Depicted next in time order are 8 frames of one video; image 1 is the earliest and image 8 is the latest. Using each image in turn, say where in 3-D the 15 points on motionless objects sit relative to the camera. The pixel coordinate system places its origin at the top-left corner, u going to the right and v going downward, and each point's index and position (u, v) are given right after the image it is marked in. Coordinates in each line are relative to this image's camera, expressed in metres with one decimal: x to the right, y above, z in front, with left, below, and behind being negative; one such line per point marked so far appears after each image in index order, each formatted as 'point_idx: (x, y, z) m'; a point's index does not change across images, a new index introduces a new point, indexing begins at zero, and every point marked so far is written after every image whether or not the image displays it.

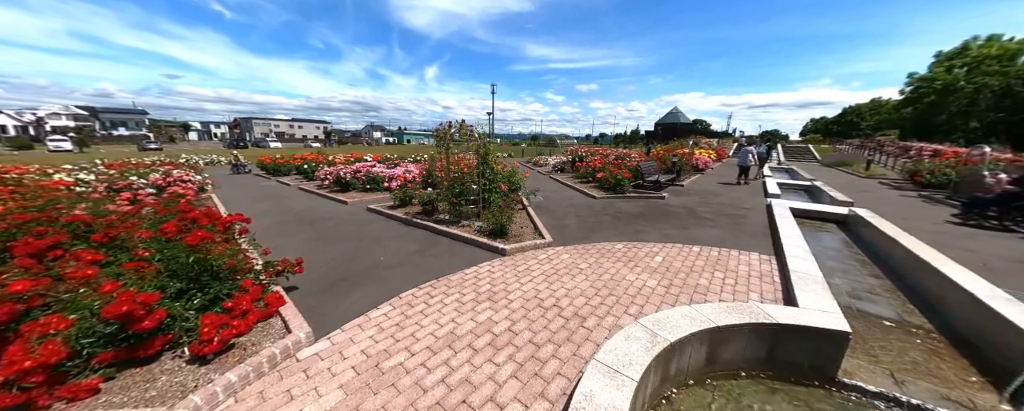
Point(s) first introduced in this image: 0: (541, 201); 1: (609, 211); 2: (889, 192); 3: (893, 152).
0: (+0.9, +0.1, +8.6) m
1: (+2.6, -0.1, +7.5) m
2: (+14.7, +0.5, +10.8) m
3: (+27.4, +3.8, +19.9) m
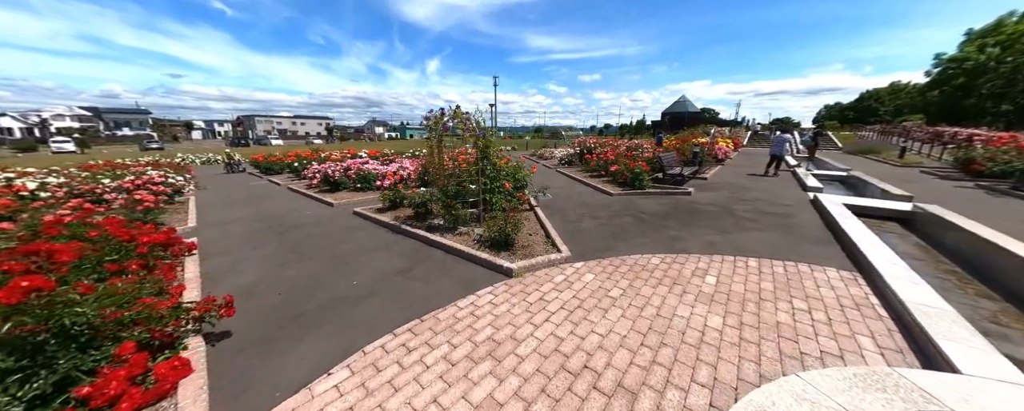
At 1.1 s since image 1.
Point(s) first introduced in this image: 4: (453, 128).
0: (+1.0, +0.2, +7.6) m
1: (+2.8, -0.1, +6.4) m
2: (+14.9, +0.8, +9.6) m
3: (+27.7, +4.5, +18.4) m
4: (-1.1, +1.4, +5.1) m
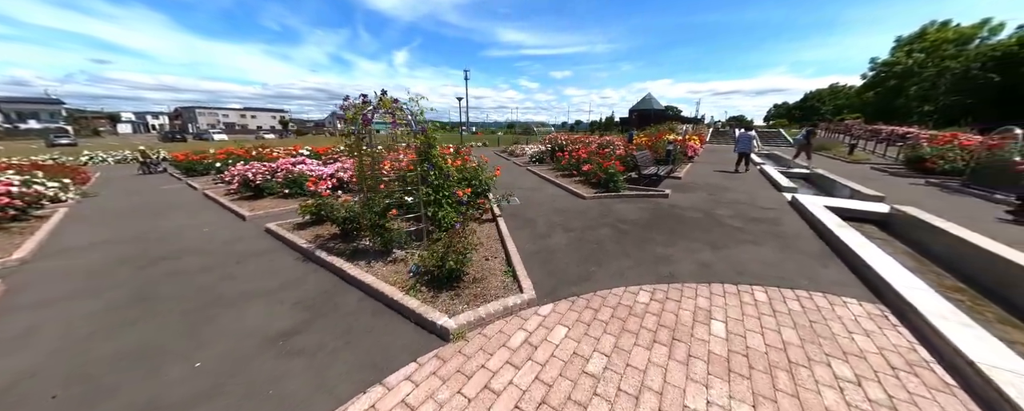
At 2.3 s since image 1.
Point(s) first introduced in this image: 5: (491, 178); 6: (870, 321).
0: (+0.1, 0.0, +6.6) m
1: (+1.9, -0.2, +5.6) m
2: (+13.7, +0.9, +9.9) m
3: (+25.5, +5.0, +19.8) m
4: (-1.8, +1.2, +3.8) m
5: (-0.5, +0.6, +6.4) m
6: (+3.4, -1.1, +2.6) m
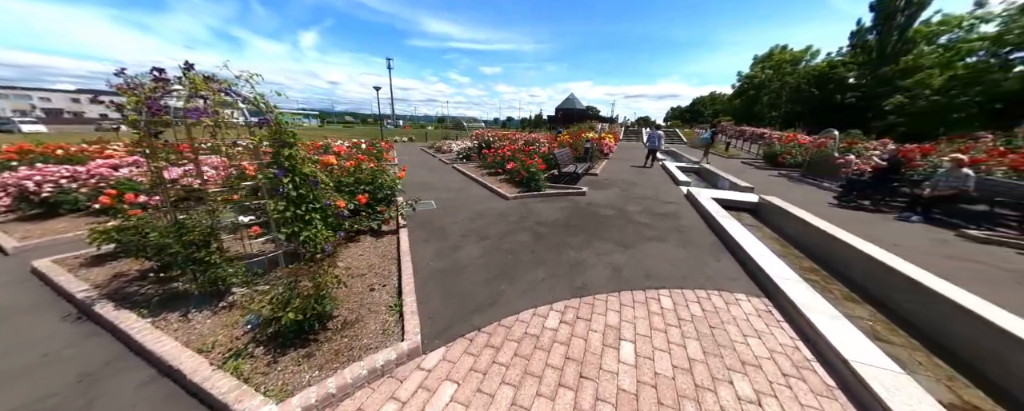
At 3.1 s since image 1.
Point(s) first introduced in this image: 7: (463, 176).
0: (-1.8, -0.1, +5.8) m
1: (+0.3, -0.3, +5.3) m
2: (+10.7, +1.5, +12.0) m
3: (+19.9, +6.2, +24.2) m
4: (-3.1, +0.9, +2.7) m
5: (-2.3, +0.5, +5.5) m
6: (+2.4, -1.1, +2.7) m
7: (-1.9, +1.2, +10.7) m
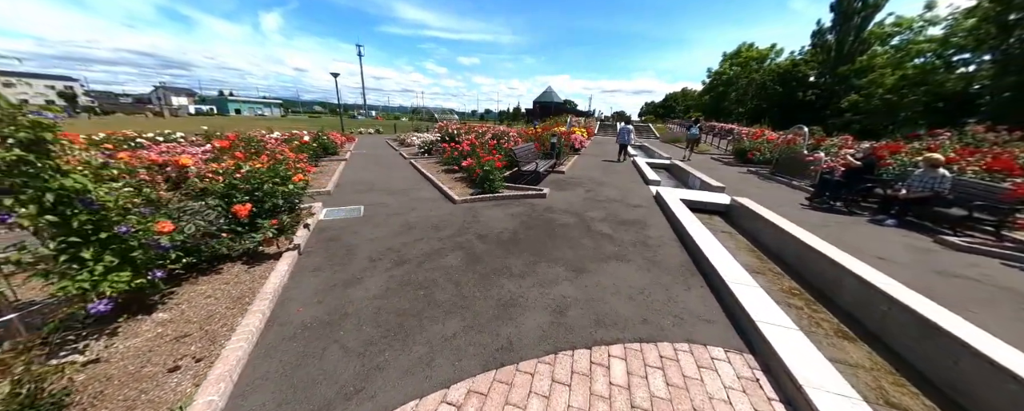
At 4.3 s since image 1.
0: (-2.8, -0.3, +4.7) m
1: (-0.7, -0.4, +4.3) m
2: (+9.2, +1.6, +11.7) m
3: (+17.4, +6.7, +24.4) m
4: (-3.9, +0.7, +1.4) m
5: (-3.3, +0.3, +4.3) m
6: (+1.6, -1.3, +1.9) m
7: (-3.3, +1.1, +9.6) m
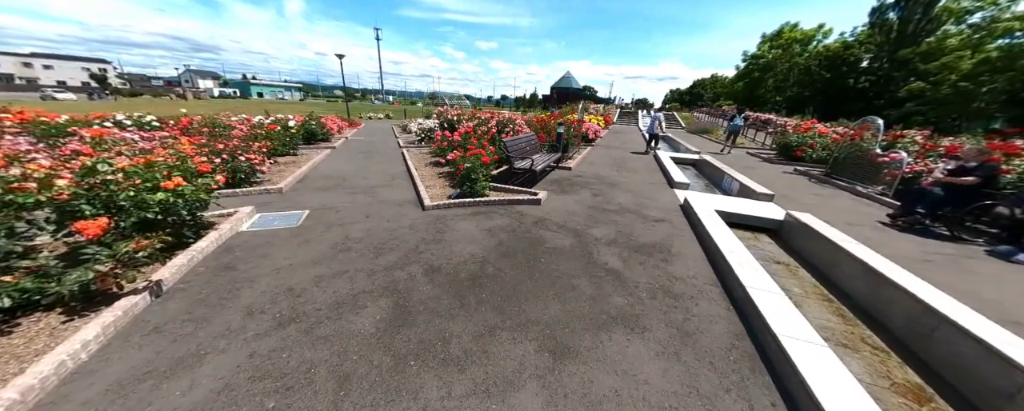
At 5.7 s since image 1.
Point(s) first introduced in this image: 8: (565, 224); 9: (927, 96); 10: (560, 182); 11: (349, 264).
0: (-3.1, -0.4, +3.6) m
1: (-1.1, -0.7, +3.1) m
2: (+9.2, +1.4, +9.9) m
3: (+18.3, +6.8, +21.9) m
4: (-4.4, +0.4, +0.4) m
5: (-3.7, +0.2, +3.2) m
6: (+1.0, -1.7, +0.6) m
7: (-3.4, +1.2, +8.4) m
8: (+0.8, -0.3, +4.2) m
9: (+27.3, +7.2, +18.1) m
10: (+1.1, +0.5, +6.3) m
11: (-1.8, -0.6, +3.1) m
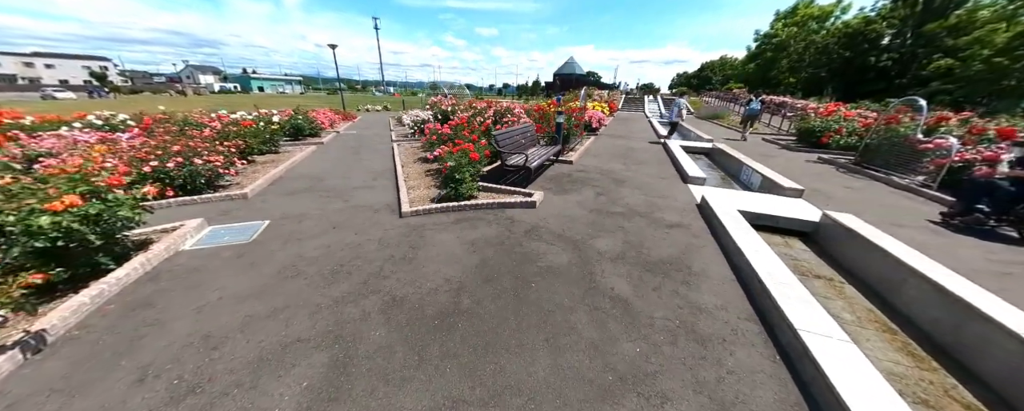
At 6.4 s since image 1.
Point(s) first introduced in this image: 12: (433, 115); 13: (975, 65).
0: (-3.3, -0.6, +3.1) m
1: (-1.3, -0.8, +2.5) m
2: (+9.1, +1.6, +9.0) m
3: (+18.3, +7.6, +20.7) m
4: (-4.6, +0.1, -0.2) m
5: (-3.8, 0.0, +2.7) m
6: (+0.8, -1.9, 0.0) m
7: (-3.5, +1.2, +7.8) m
8: (+0.6, -0.4, +3.6) m
9: (+27.2, +8.0, +16.8) m
10: (+1.0, +0.5, +5.7) m
11: (-1.9, -0.8, +2.5) m
12: (-3.5, +4.0, +12.3) m
13: (+25.7, +7.8, +15.1) m
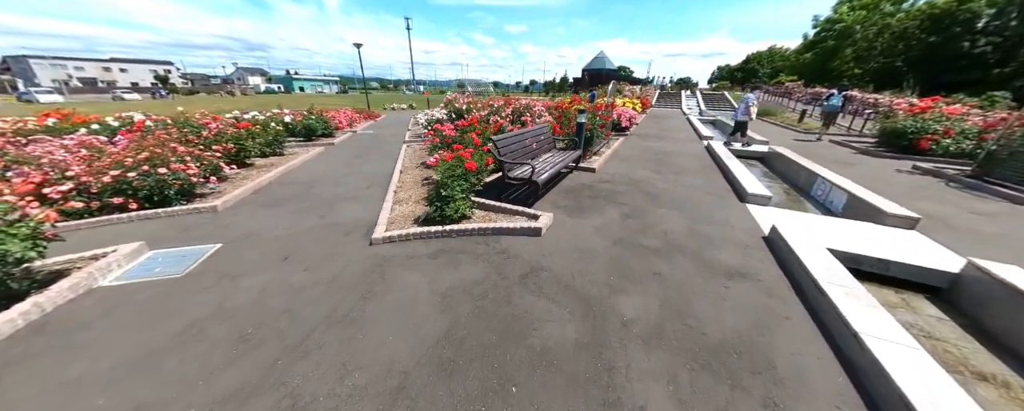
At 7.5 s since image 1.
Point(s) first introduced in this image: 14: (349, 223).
0: (-3.4, -0.9, +2.4) m
1: (-1.4, -1.1, +1.7) m
2: (+9.6, +1.1, +7.3) m
3: (+19.9, +7.0, +18.0) m
4: (-5.0, -0.1, -0.7) m
5: (-4.0, -0.3, +2.1) m
6: (+0.4, -2.3, -1.0) m
7: (-3.1, +1.0, +7.2) m
8: (+0.6, -0.7, +2.7) m
9: (+28.4, +7.1, +13.3) m
10: (+1.1, +0.2, +4.7) m
11: (-2.1, -1.1, +1.8) m
12: (-2.7, +3.8, +11.6) m
13: (+26.7, +6.9, +11.8) m
14: (-2.3, -0.3, +3.9) m
